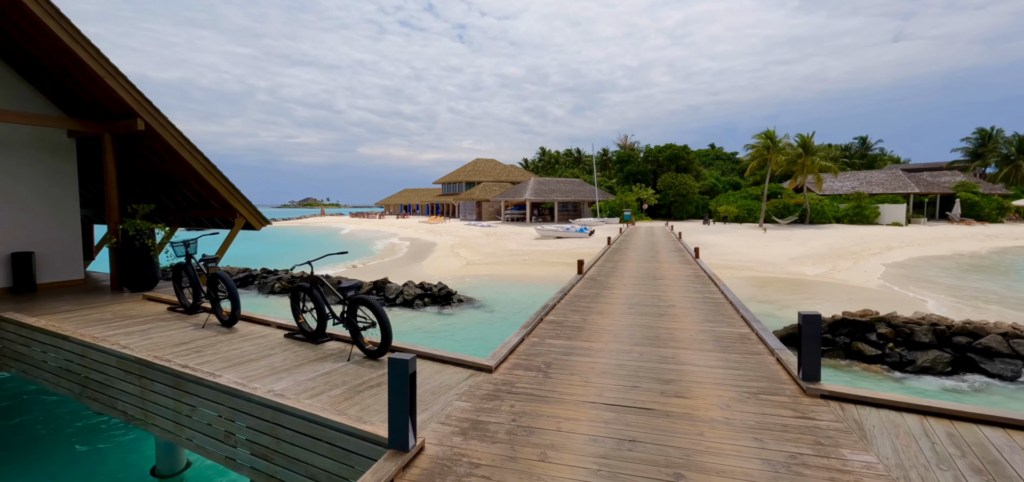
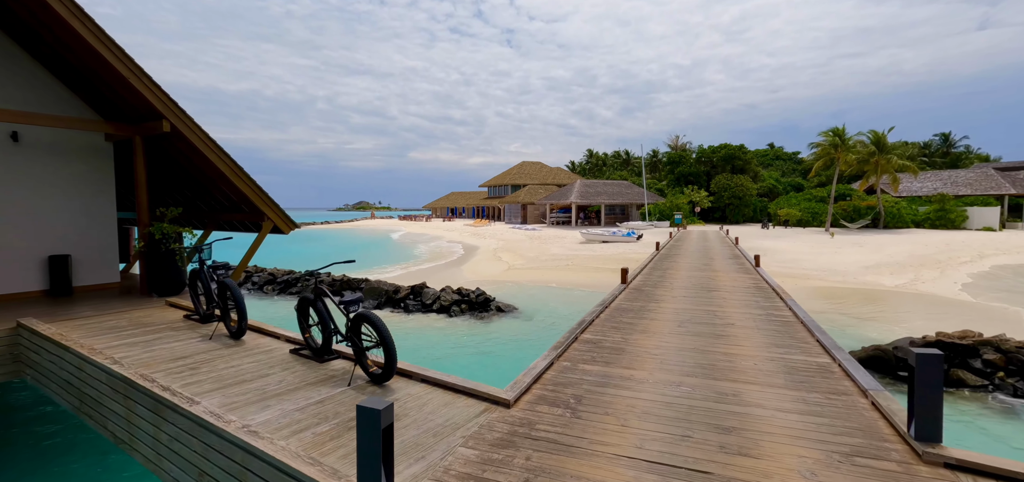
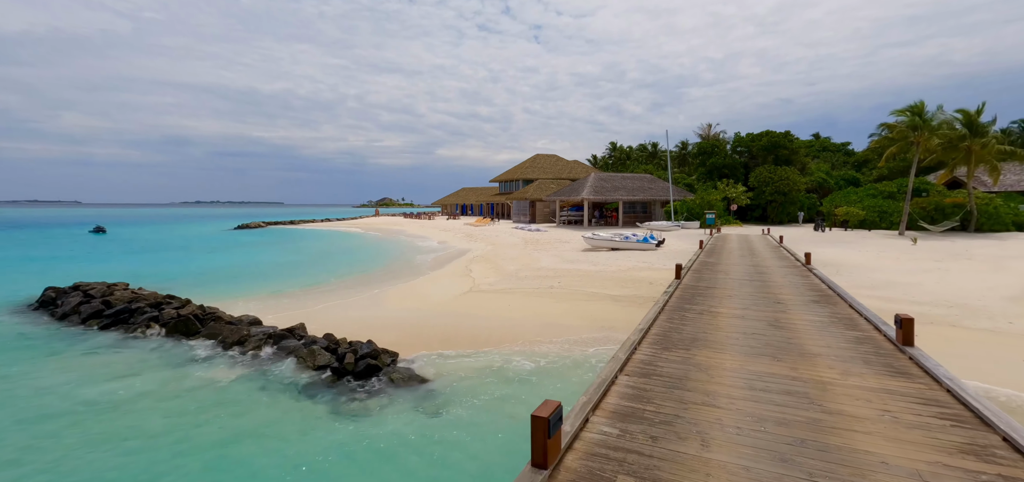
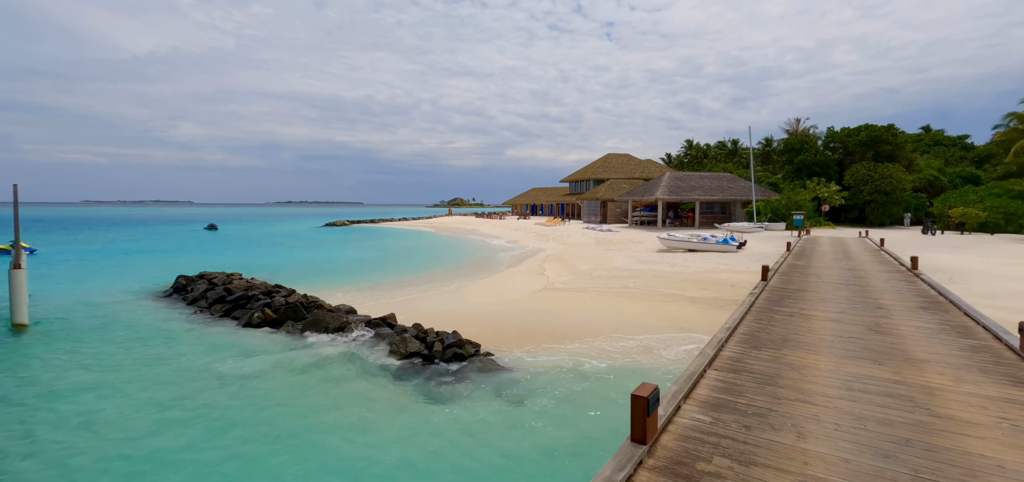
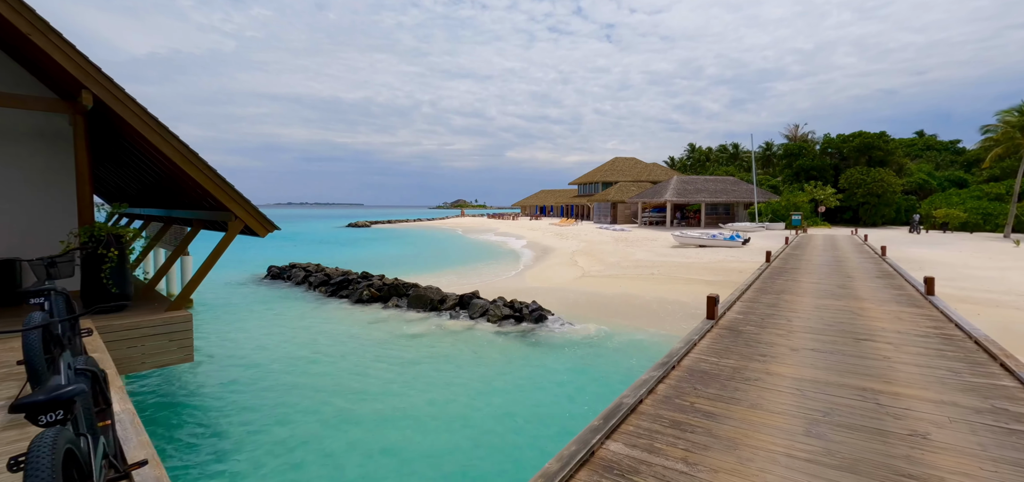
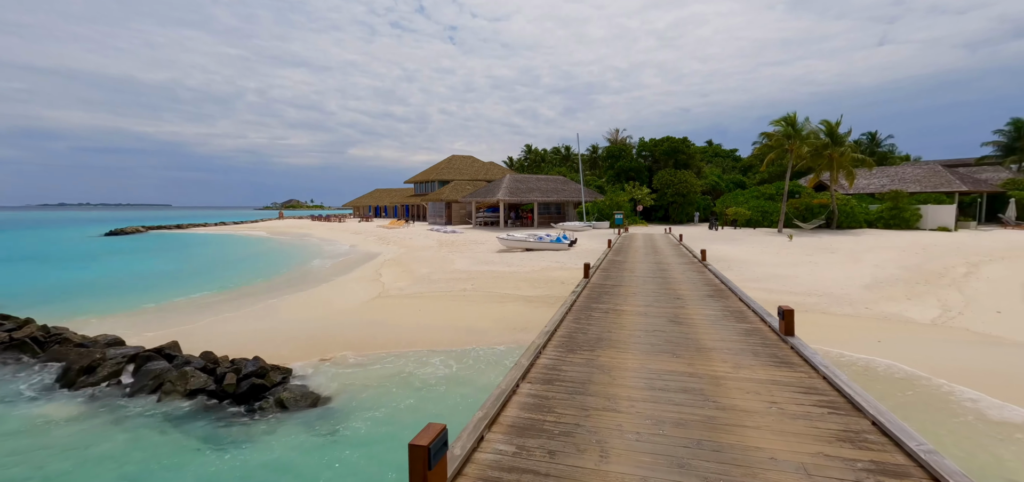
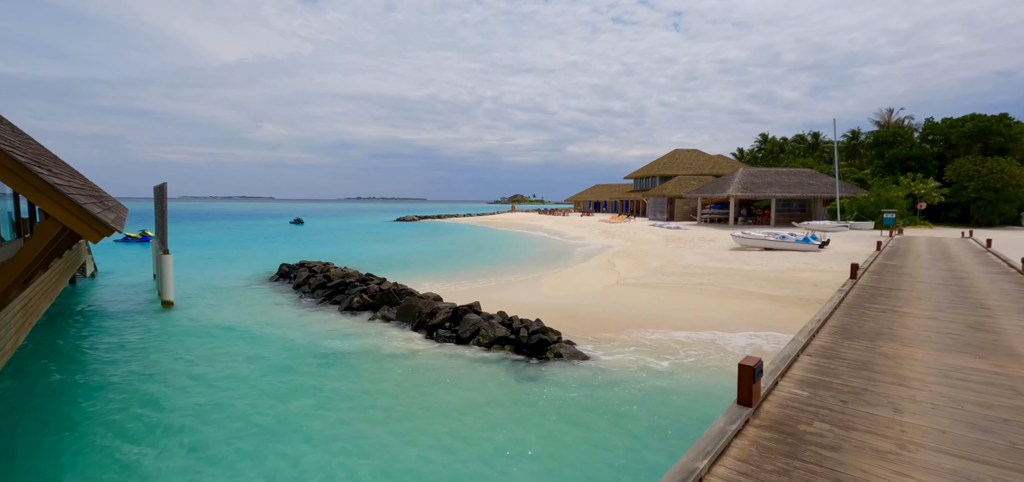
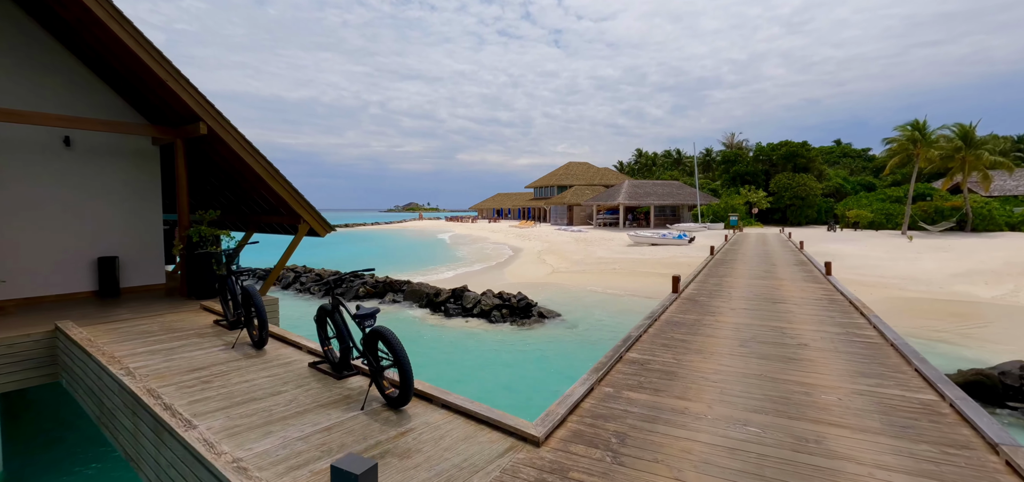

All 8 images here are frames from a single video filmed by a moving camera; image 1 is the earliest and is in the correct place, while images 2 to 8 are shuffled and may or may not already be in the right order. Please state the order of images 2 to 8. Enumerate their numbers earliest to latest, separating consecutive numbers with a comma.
2, 8, 5, 7, 4, 3, 6
